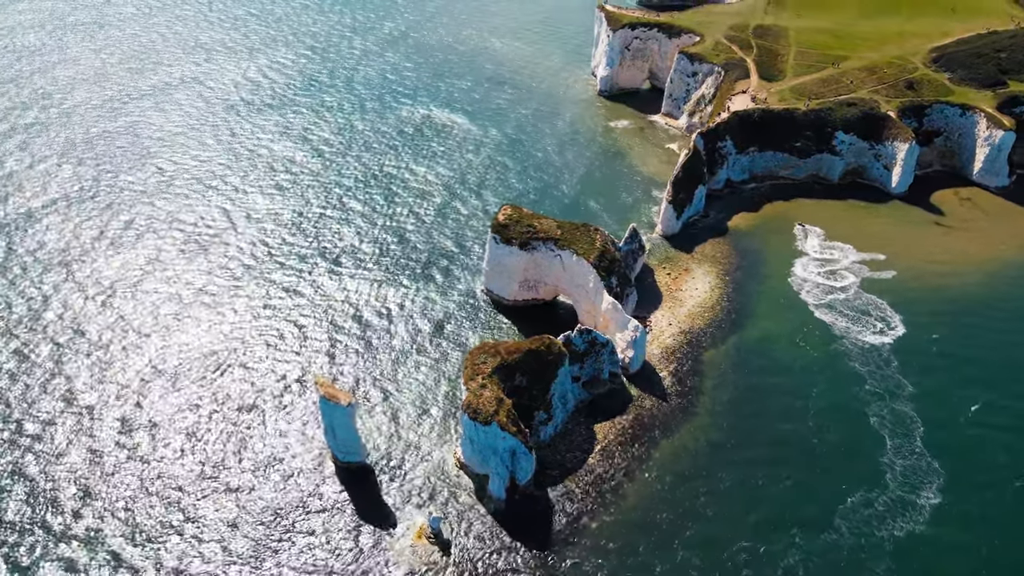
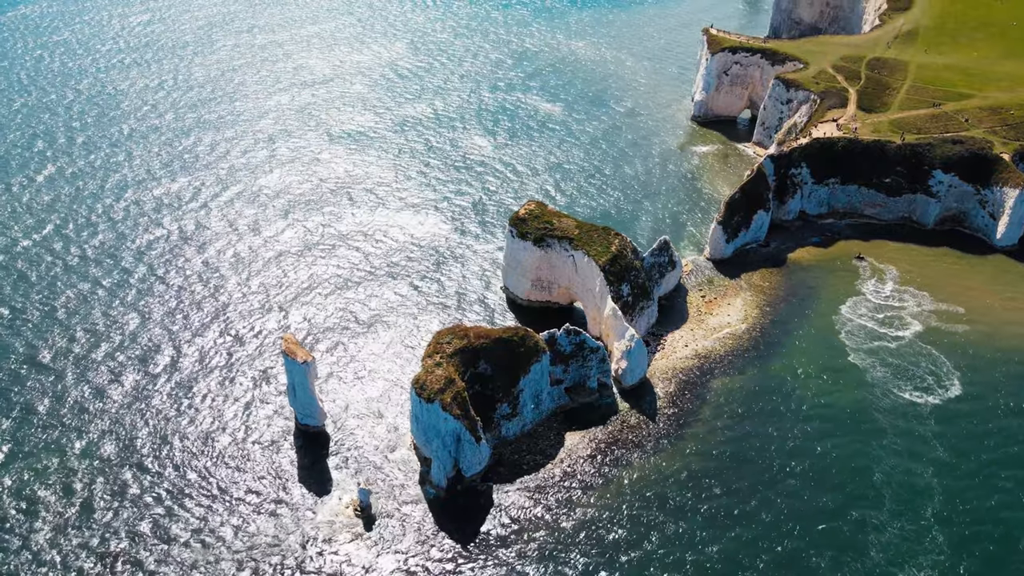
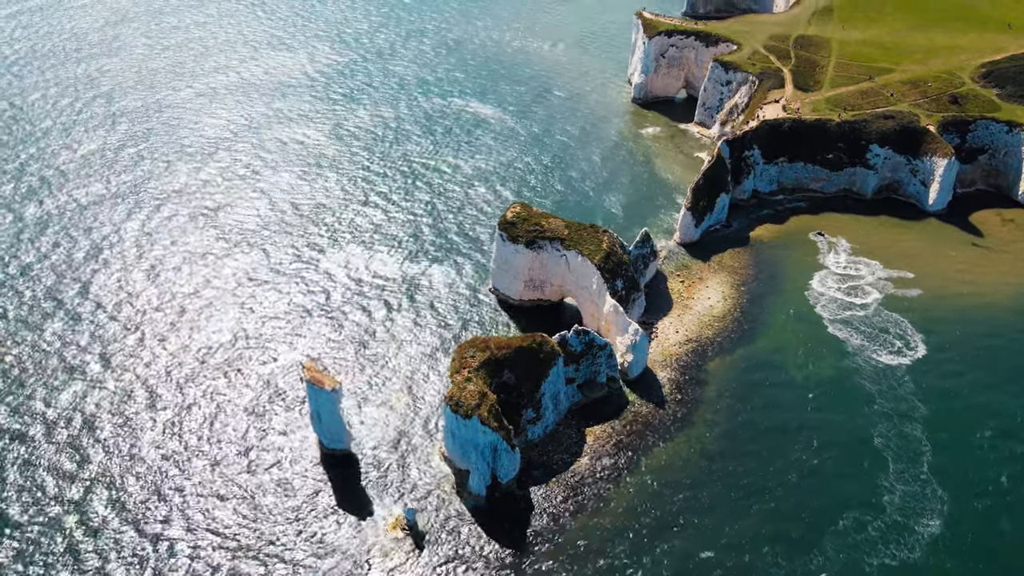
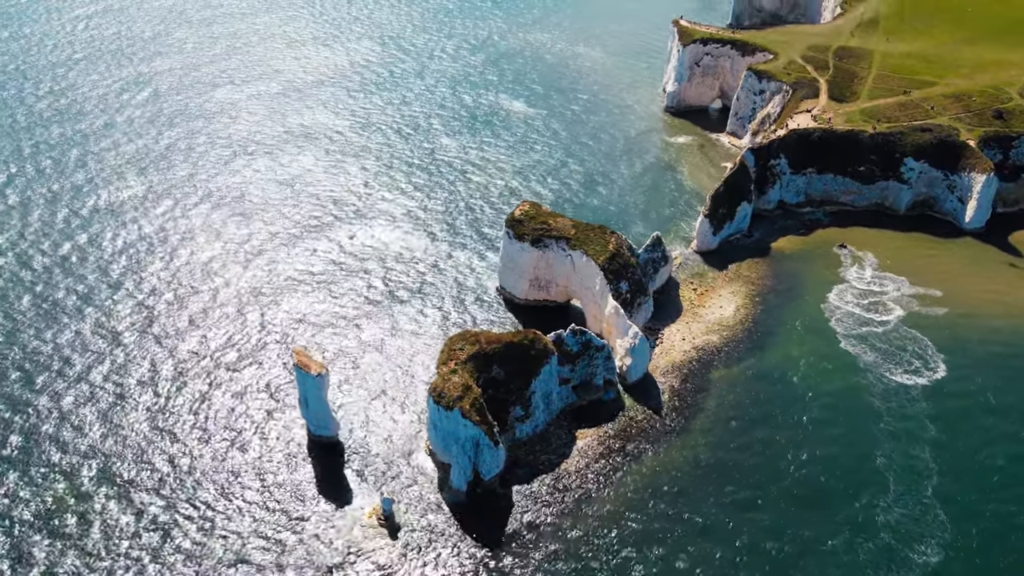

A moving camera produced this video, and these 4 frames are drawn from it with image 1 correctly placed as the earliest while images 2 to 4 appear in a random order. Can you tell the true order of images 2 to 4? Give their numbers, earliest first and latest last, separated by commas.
3, 4, 2
